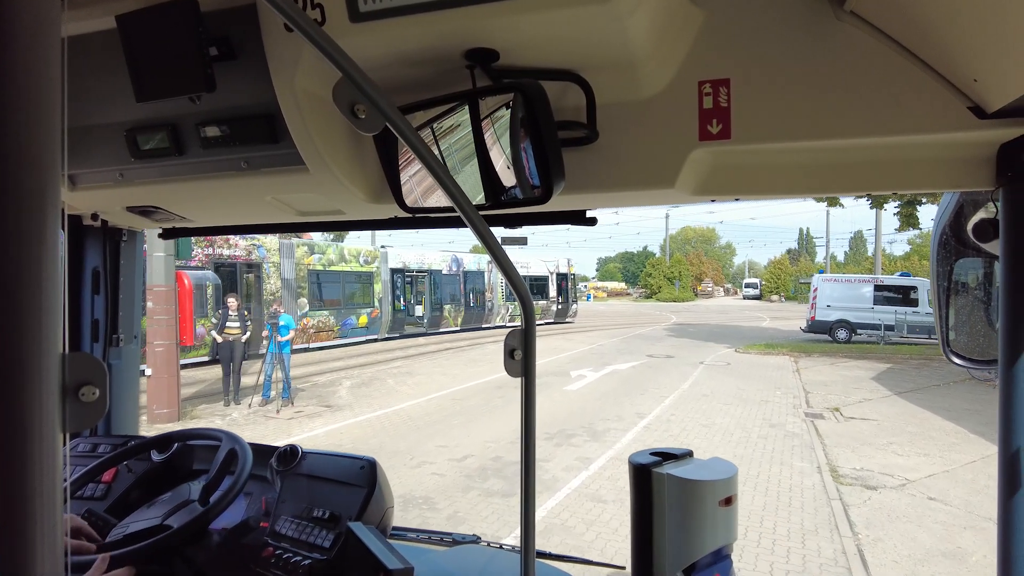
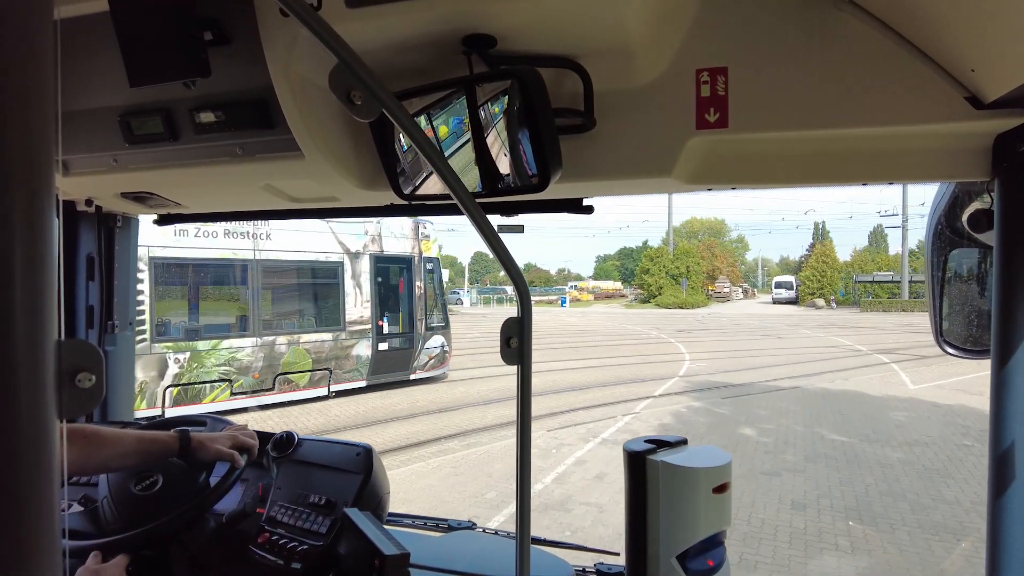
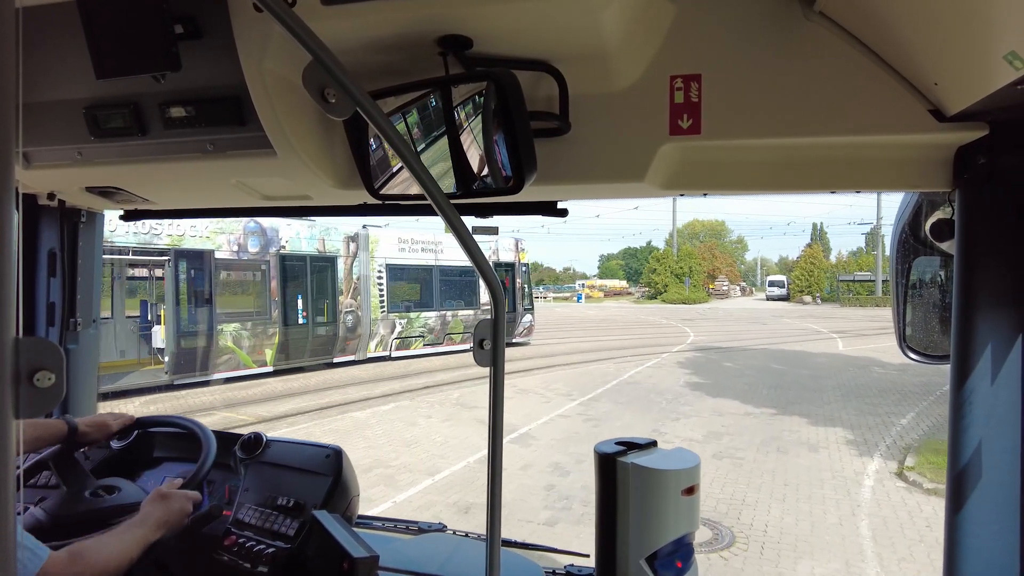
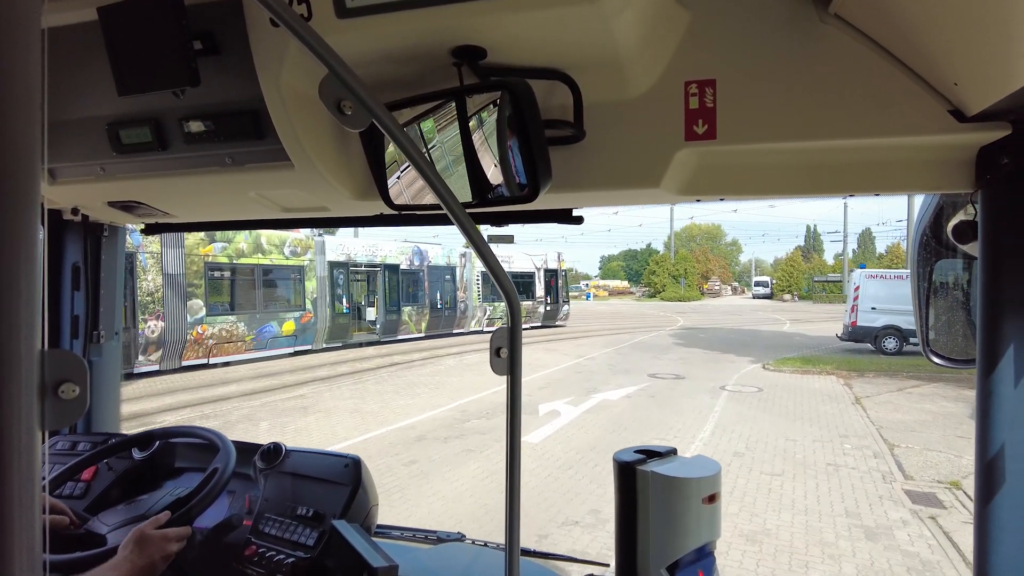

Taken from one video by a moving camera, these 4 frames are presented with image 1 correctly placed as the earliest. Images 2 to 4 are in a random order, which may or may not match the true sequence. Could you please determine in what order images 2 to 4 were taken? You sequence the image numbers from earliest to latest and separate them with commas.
4, 3, 2
